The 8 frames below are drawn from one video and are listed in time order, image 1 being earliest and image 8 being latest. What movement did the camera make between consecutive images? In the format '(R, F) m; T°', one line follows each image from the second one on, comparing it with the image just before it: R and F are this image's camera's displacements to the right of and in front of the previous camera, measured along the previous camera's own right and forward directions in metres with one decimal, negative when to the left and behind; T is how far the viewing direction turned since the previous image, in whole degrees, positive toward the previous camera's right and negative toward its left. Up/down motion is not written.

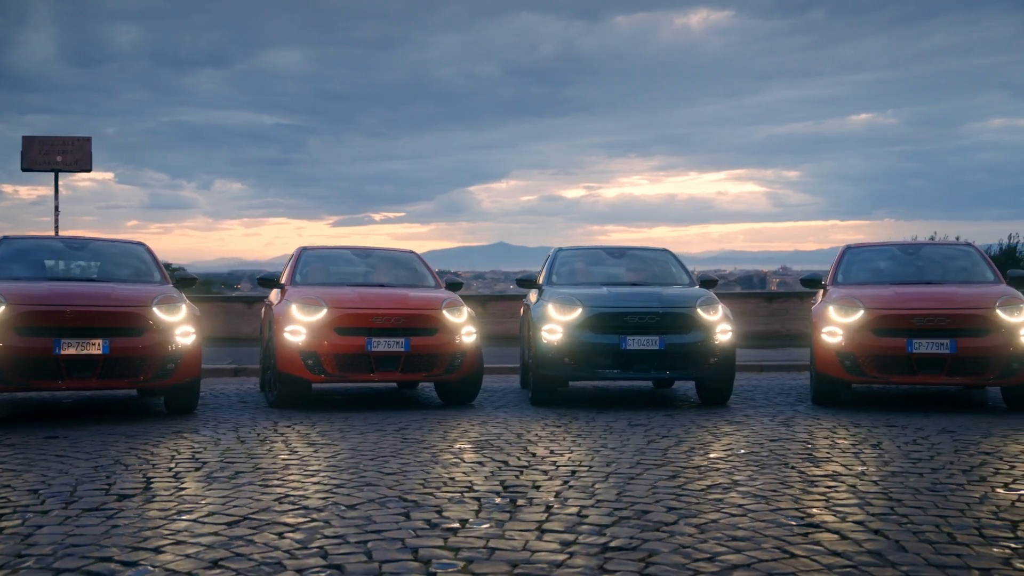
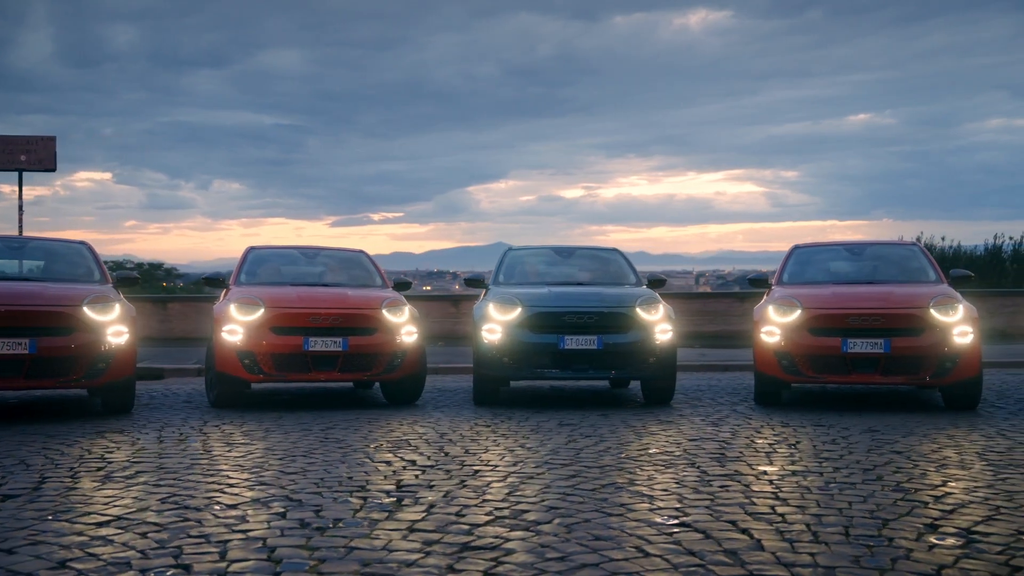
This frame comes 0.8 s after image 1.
(+0.5, 0.0) m; 0°
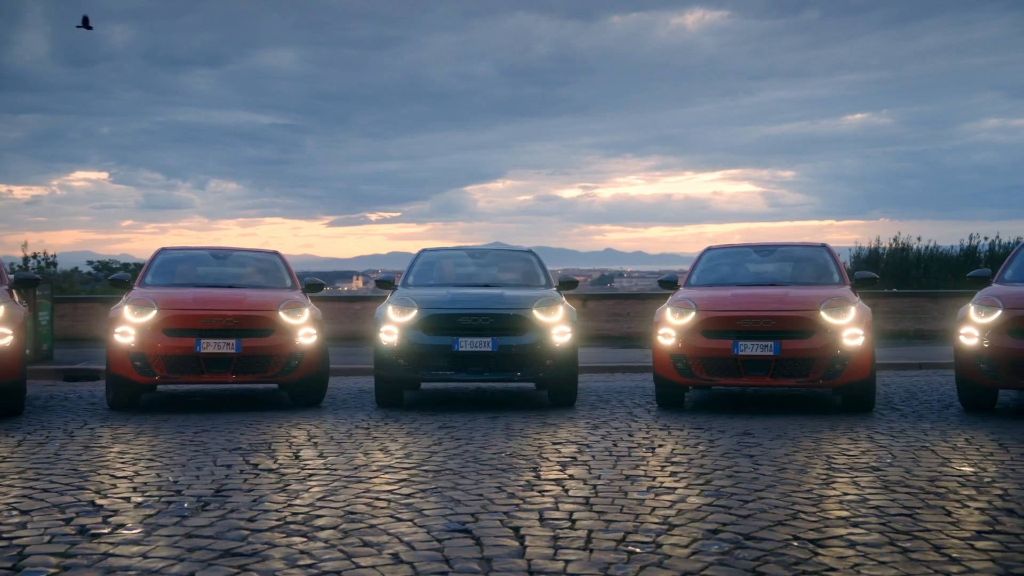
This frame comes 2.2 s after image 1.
(+0.8, 0.0) m; +1°
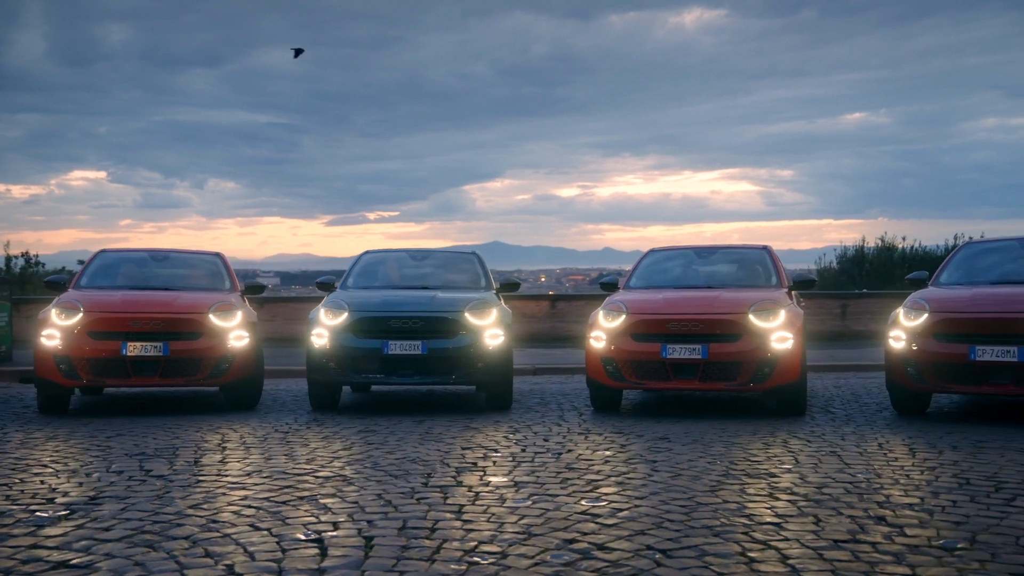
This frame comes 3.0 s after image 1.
(+0.5, +0.1) m; 0°
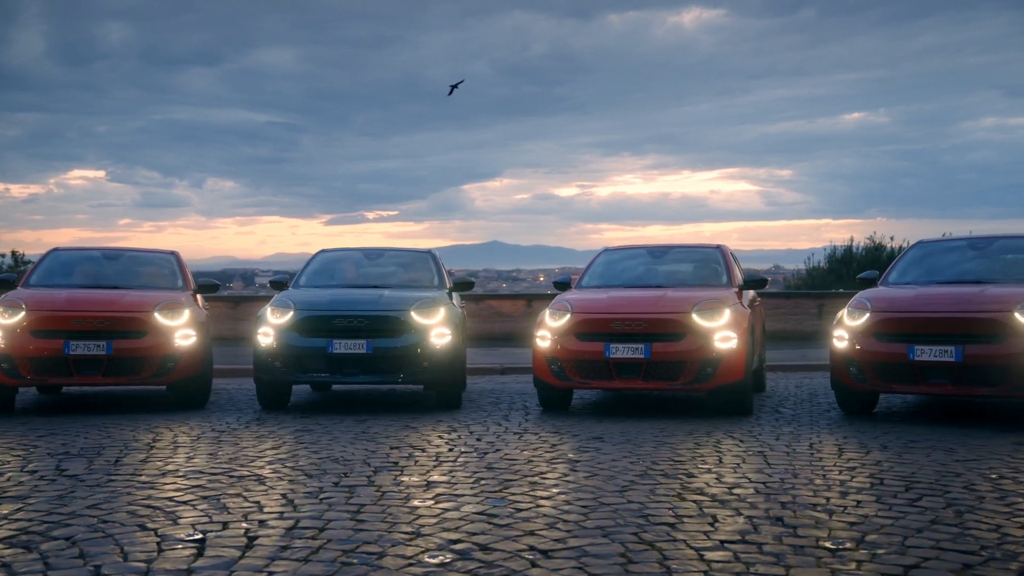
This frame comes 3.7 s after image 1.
(+0.4, 0.0) m; 0°
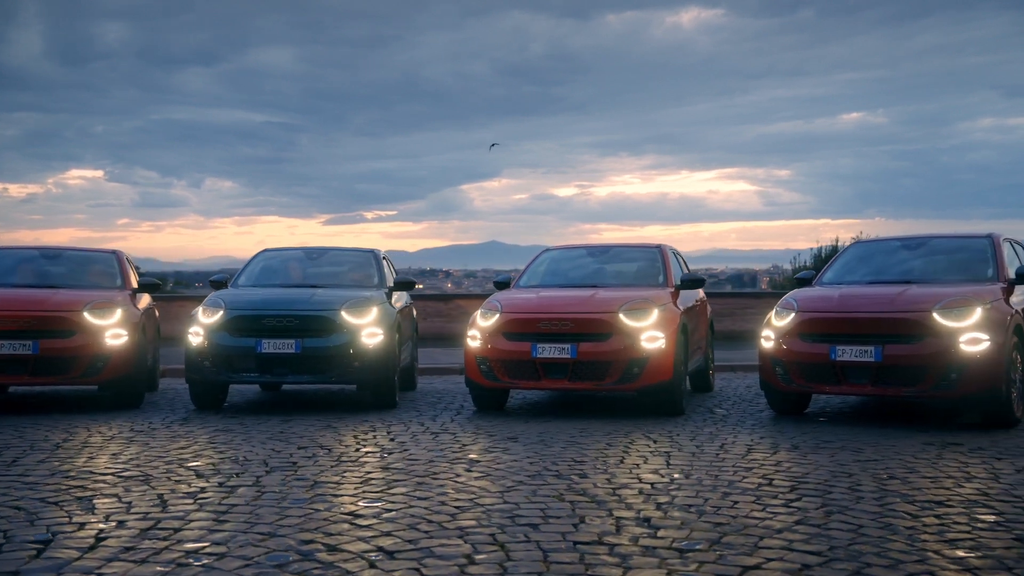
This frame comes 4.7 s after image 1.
(+0.5, 0.0) m; 0°
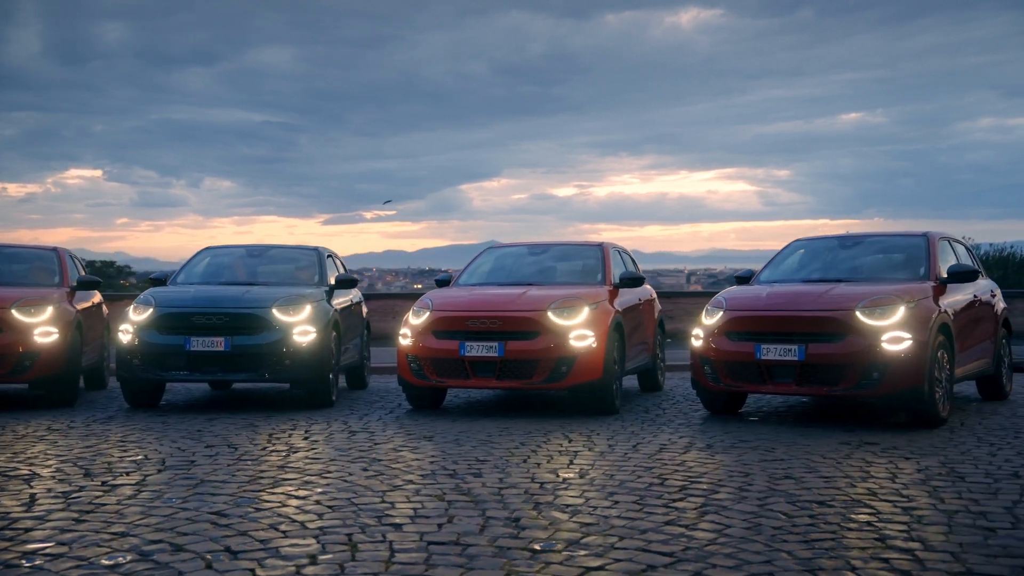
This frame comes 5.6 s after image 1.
(+0.5, +0.1) m; 0°
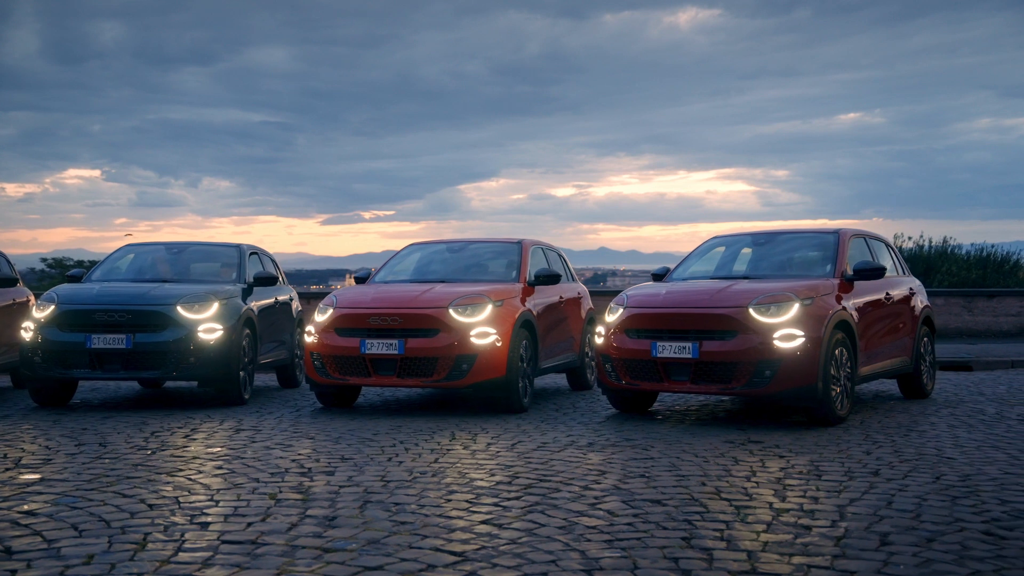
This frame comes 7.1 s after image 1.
(+0.7, +0.1) m; 0°
